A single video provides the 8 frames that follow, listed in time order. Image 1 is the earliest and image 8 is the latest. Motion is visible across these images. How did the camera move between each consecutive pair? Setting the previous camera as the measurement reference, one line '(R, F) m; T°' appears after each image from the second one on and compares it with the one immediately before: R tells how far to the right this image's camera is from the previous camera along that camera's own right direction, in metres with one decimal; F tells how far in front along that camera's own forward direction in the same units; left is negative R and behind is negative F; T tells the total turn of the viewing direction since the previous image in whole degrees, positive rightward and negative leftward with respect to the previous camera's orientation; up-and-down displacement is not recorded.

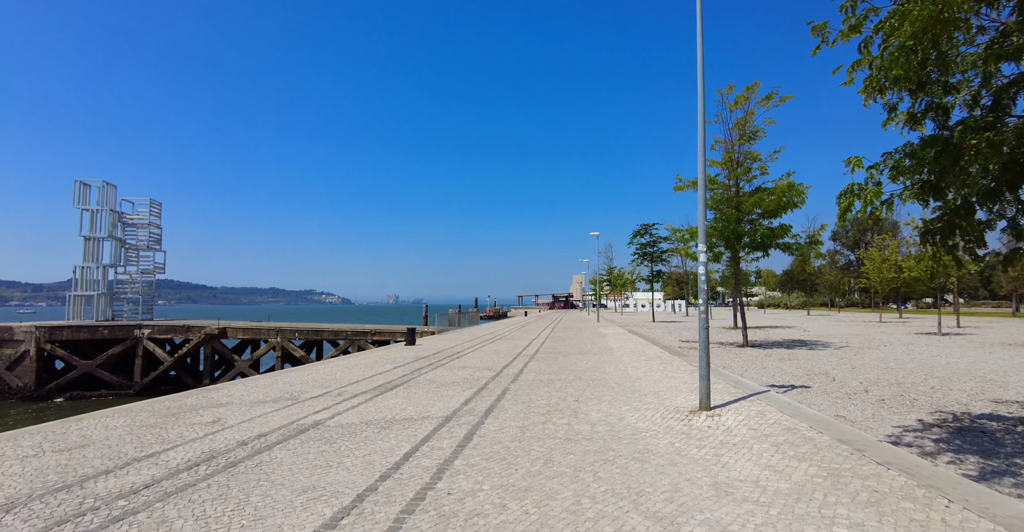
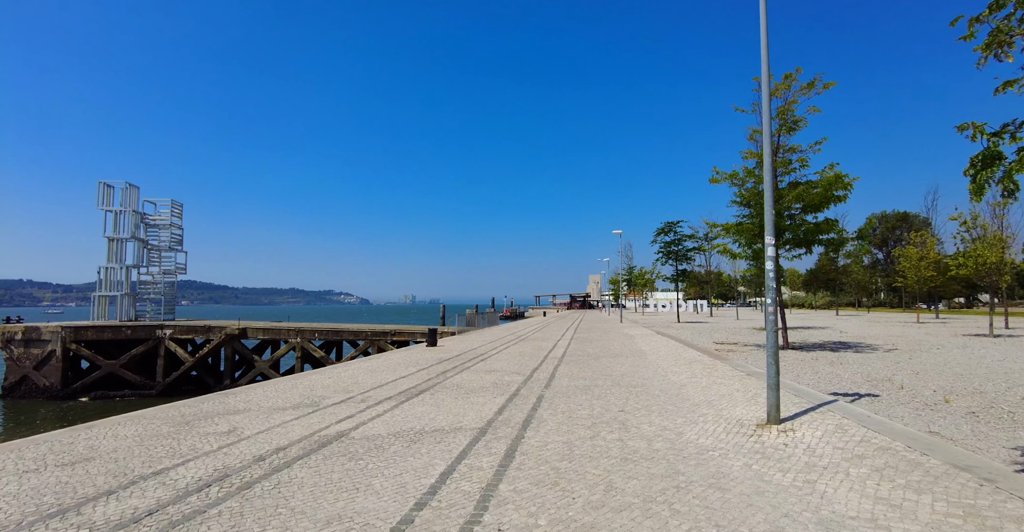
(-0.4, +0.7) m; -2°
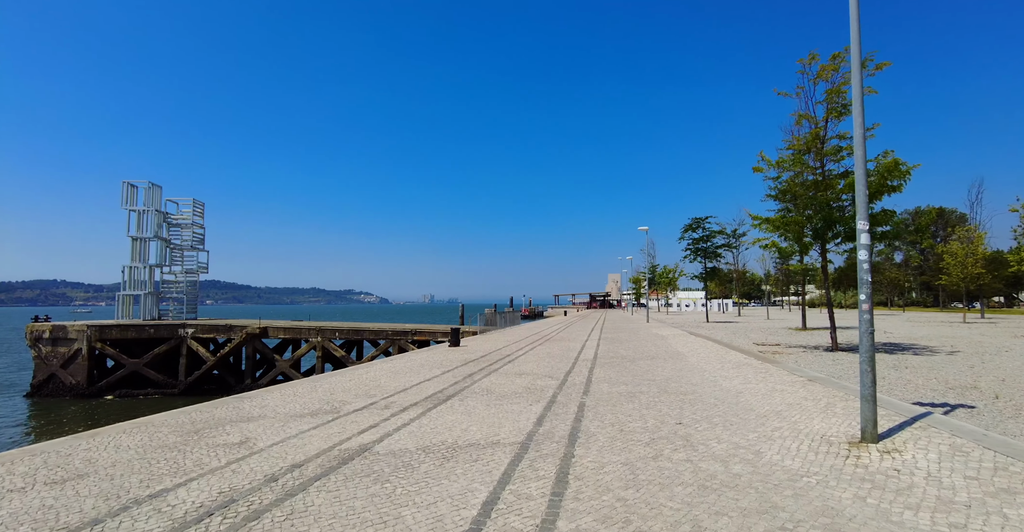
(-0.3, +0.9) m; -2°
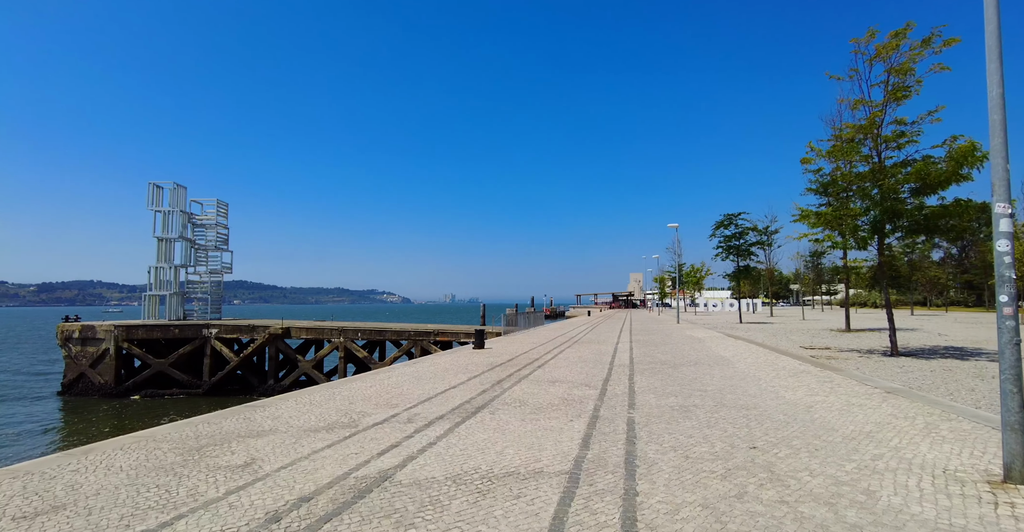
(-0.3, +1.0) m; -2°
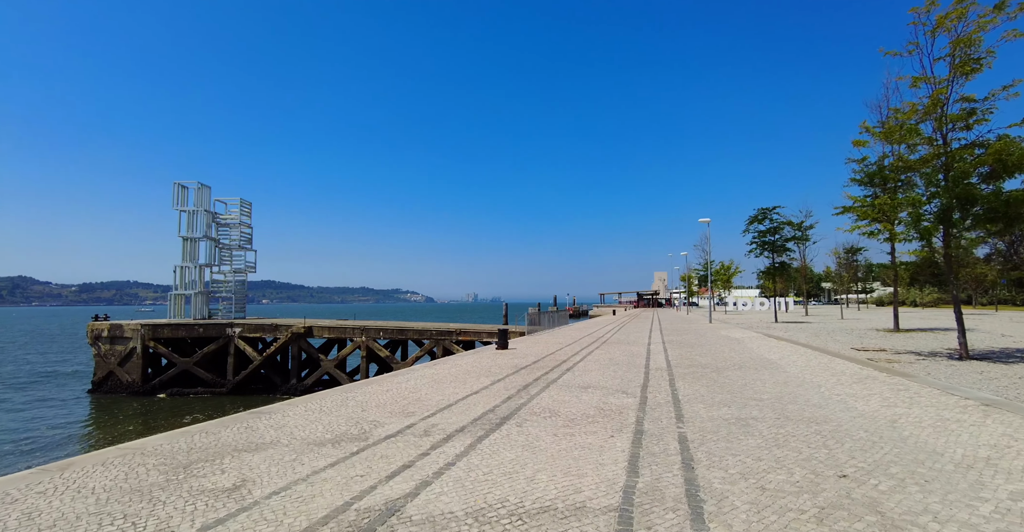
(-0.1, +1.0) m; -3°
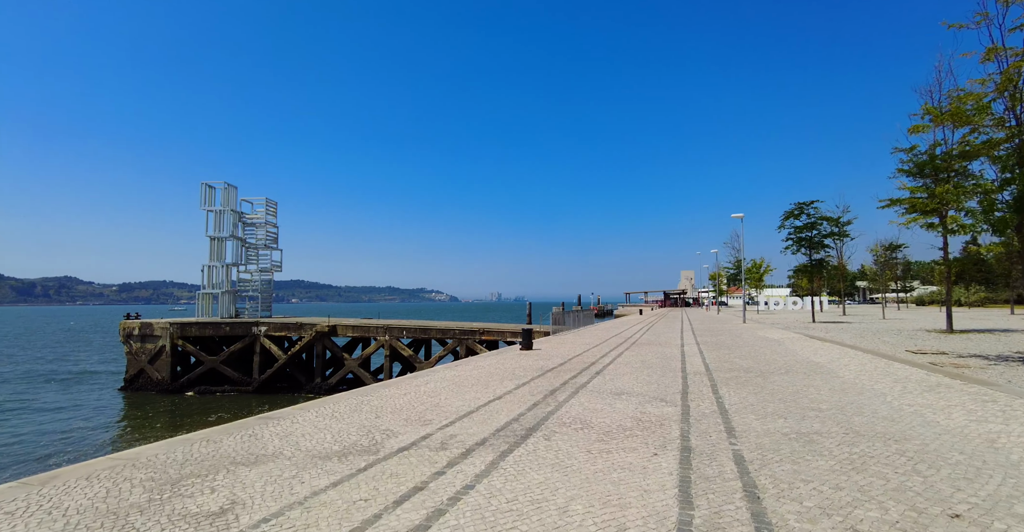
(0.0, +0.8) m; -3°
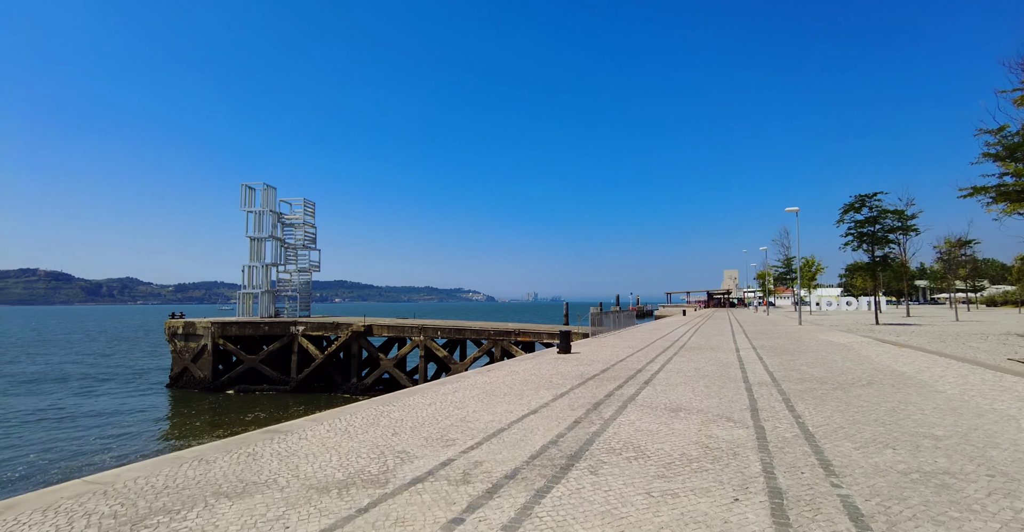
(0.0, +1.1) m; -4°
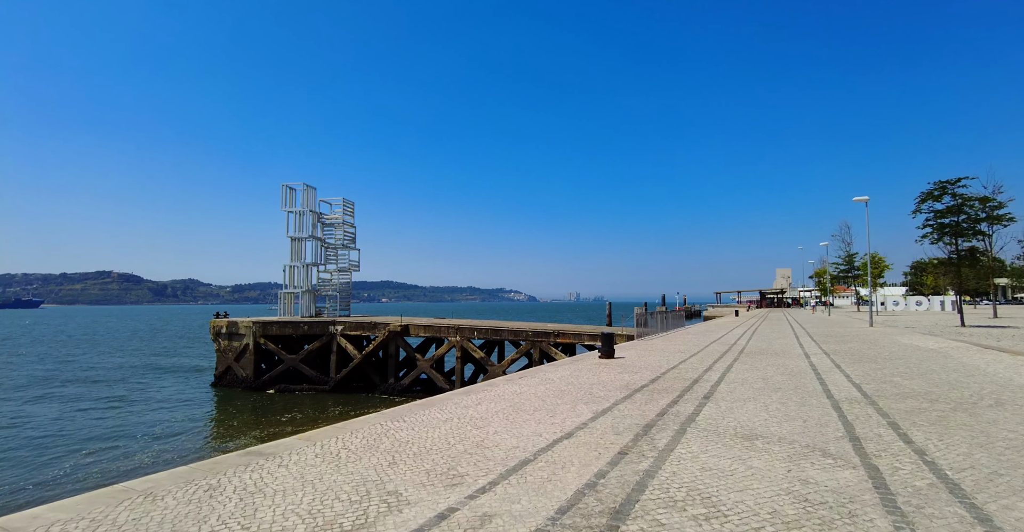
(+0.2, +1.5) m; -5°
